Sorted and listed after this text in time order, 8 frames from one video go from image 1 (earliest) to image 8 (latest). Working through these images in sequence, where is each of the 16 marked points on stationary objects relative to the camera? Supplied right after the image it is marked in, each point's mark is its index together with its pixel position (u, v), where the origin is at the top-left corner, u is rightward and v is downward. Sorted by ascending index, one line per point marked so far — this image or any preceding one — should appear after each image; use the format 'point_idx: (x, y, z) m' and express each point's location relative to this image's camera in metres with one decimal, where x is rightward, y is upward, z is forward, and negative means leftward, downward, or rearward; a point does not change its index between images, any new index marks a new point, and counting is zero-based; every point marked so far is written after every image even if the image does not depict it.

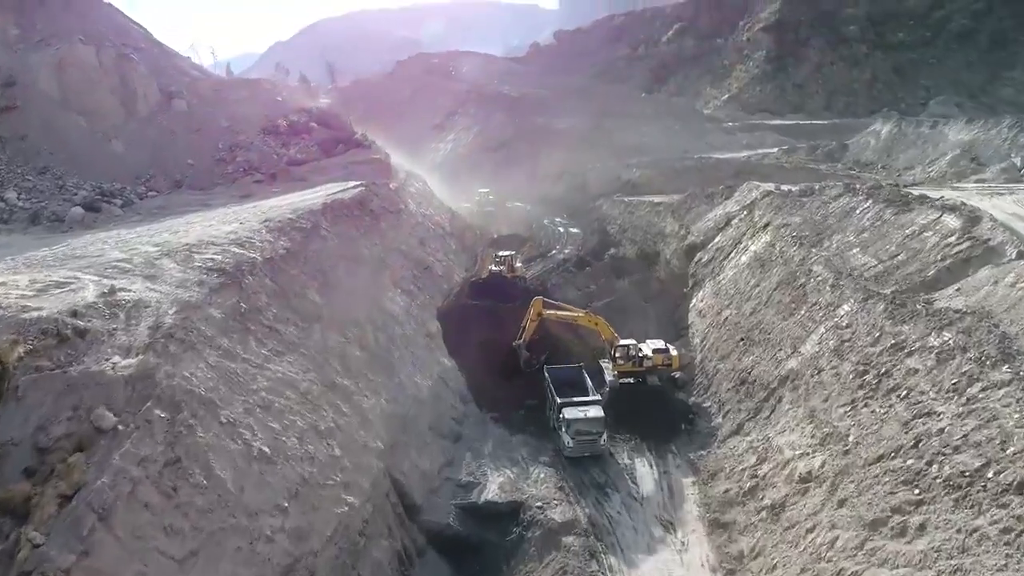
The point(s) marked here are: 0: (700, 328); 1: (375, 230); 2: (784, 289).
0: (+4.8, -1.0, +19.6) m
1: (-3.6, +1.5, +19.7) m
2: (+5.9, 0.0, +16.6) m
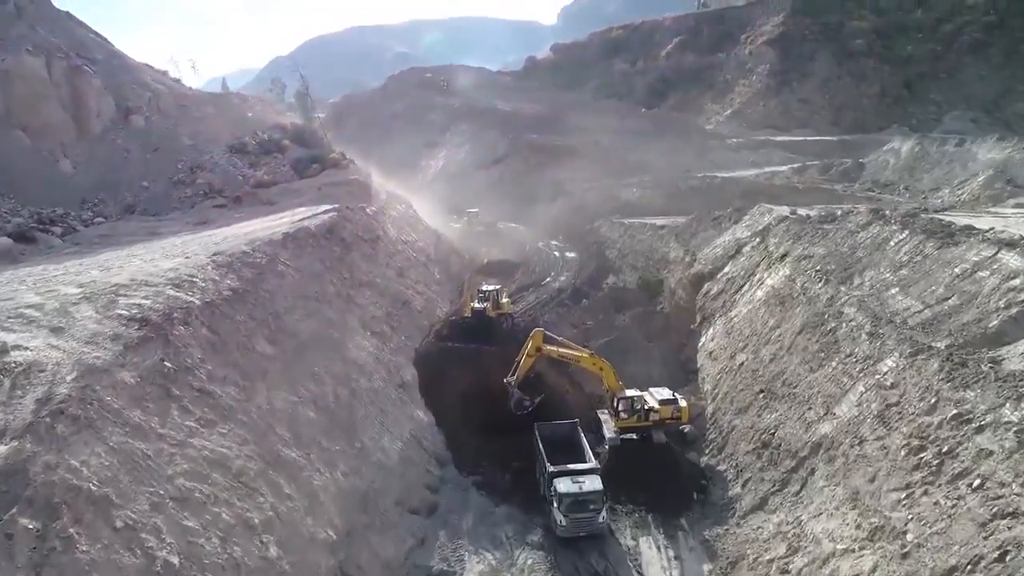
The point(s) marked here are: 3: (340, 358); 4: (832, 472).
0: (+4.5, -1.9, +17.4) m
1: (-3.9, +0.6, +17.5) m
2: (+5.6, -0.9, +14.4) m
3: (-3.2, -1.3, +14.3) m
4: (+4.8, -2.7, +11.4) m
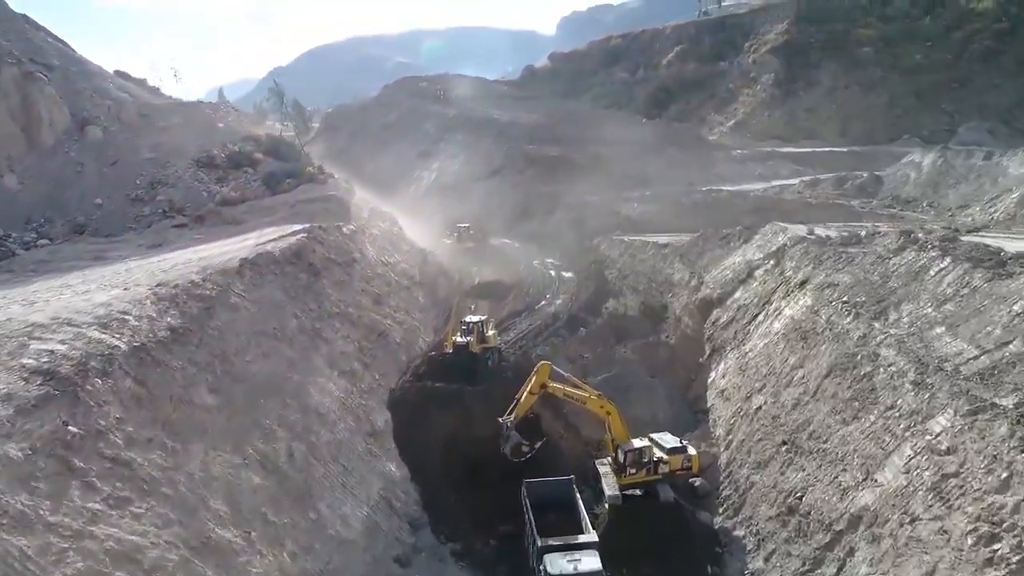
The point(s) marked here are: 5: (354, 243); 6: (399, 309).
0: (+4.2, -2.6, +15.4) m
1: (-4.1, -0.1, +15.6) m
2: (+5.4, -1.5, +12.5) m
3: (-3.5, -1.9, +12.4) m
4: (+4.5, -3.3, +9.4) m
5: (-4.0, +1.2, +19.4) m
6: (-2.8, -0.5, +18.9) m
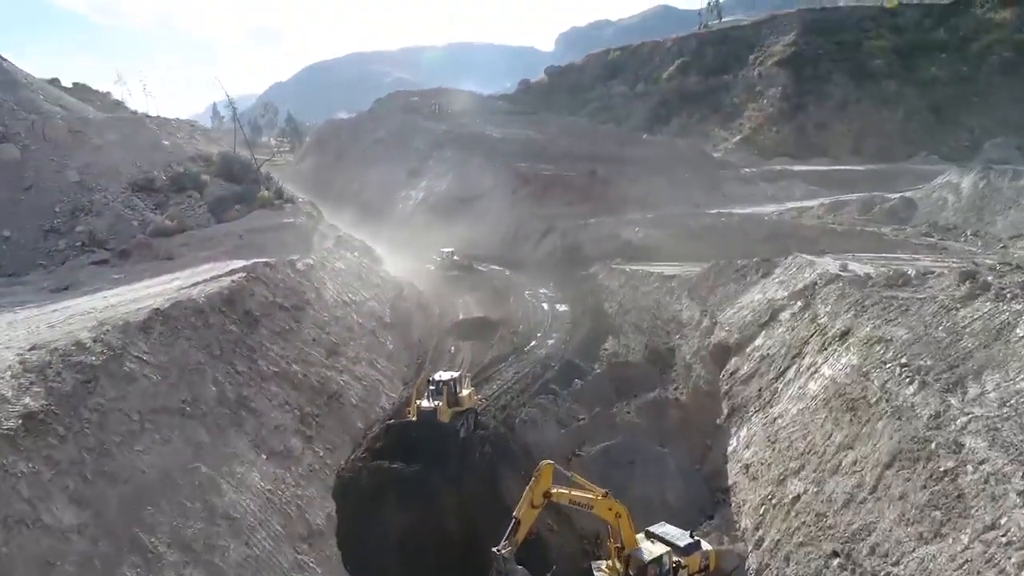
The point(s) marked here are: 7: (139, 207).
0: (+3.9, -3.5, +12.5) m
1: (-4.5, -1.0, +12.8) m
2: (+5.0, -2.3, +9.6) m
3: (-3.9, -2.8, +9.5) m
4: (+4.1, -4.1, +6.5) m
5: (-4.4, +0.2, +16.6) m
6: (-3.2, -1.5, +16.0) m
7: (-8.6, +1.9, +17.7) m
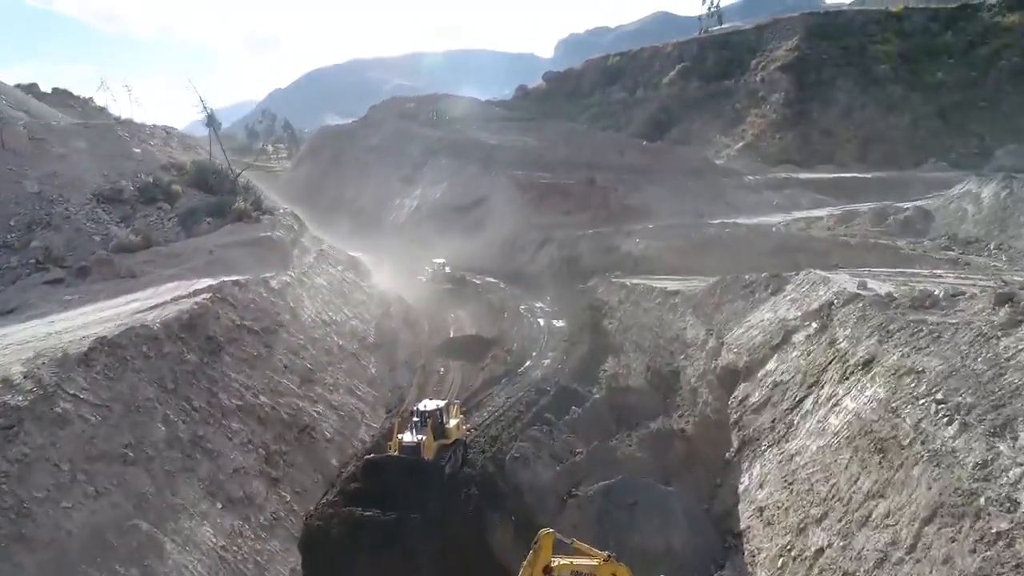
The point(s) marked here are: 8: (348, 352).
0: (+3.7, -3.8, +11.3) m
1: (-4.6, -1.3, +11.5) m
2: (+4.8, -2.7, +8.3) m
3: (-4.0, -3.1, +8.2) m
4: (+4.0, -4.4, +5.2) m
5: (-4.6, -0.2, +15.3) m
6: (-3.3, -1.9, +14.7) m
7: (-8.8, +1.5, +16.5) m
8: (-3.5, -1.4, +16.2) m
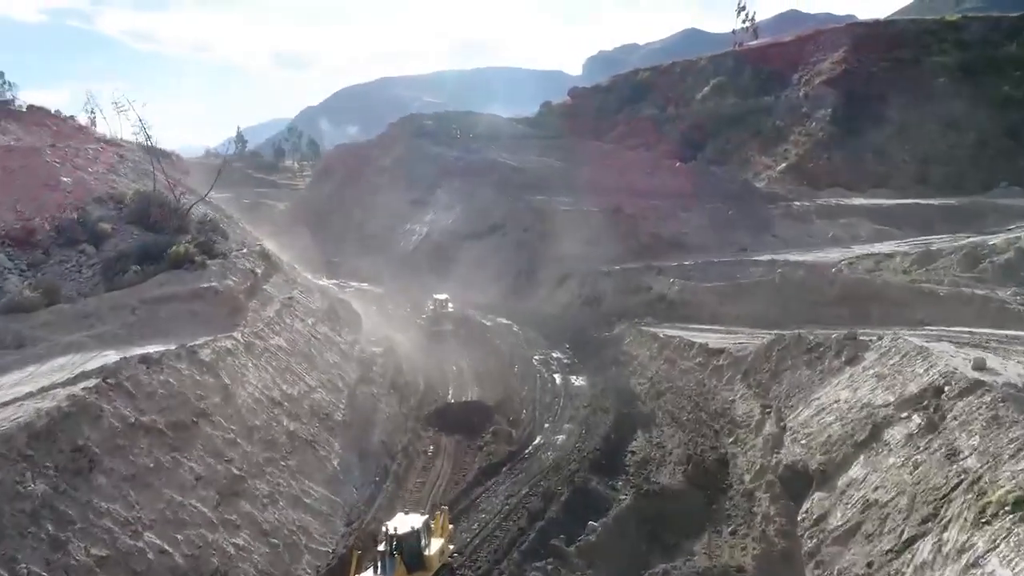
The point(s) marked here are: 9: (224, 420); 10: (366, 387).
0: (+3.5, -4.9, +7.4) m
1: (-4.8, -2.4, +8.0) m
2: (+4.5, -3.7, +4.4) m
3: (-4.3, -4.1, +4.7) m
4: (+3.6, -5.4, +1.3) m
5: (-4.6, -1.4, +11.8) m
6: (-3.4, -3.0, +11.1) m
7: (-8.8, +0.3, +13.2) m
8: (-3.5, -2.5, +12.7) m
9: (-4.3, -1.9, +11.4) m
10: (-3.1, -2.2, +16.3) m
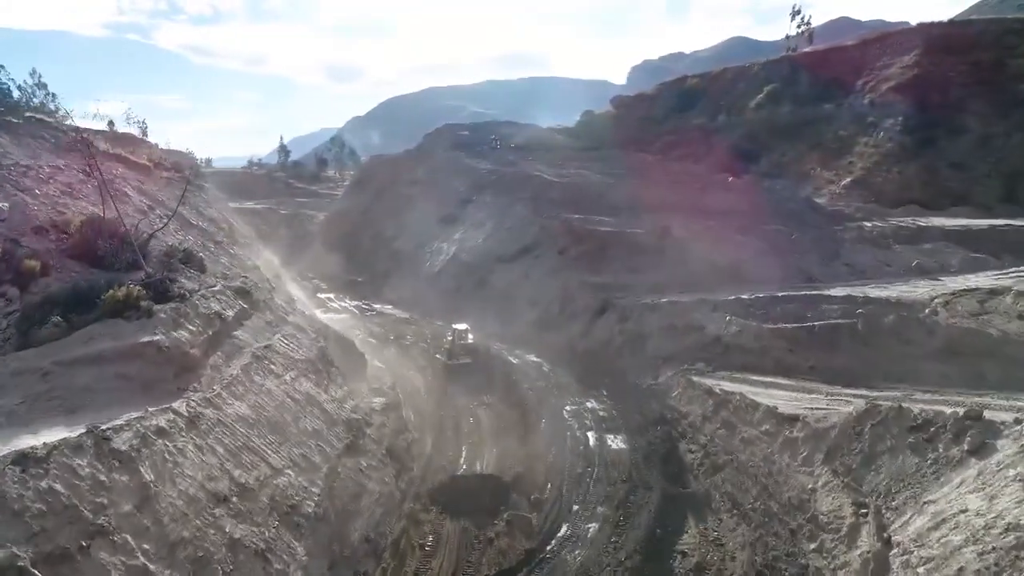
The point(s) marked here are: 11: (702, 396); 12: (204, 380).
0: (+3.3, -5.8, +4.0) m
1: (-4.9, -3.1, +5.1) m
2: (+4.2, -4.5, +1.0) m
3: (-4.6, -4.8, +1.8) m
4: (+3.0, -6.1, -2.0) m
5: (-4.5, -2.2, +8.9) m
6: (-3.3, -3.8, +8.2) m
7: (-8.6, -0.4, +10.5) m
8: (-3.3, -3.3, +9.7) m
9: (-4.2, -2.7, +8.5) m
10: (-2.7, -3.0, +13.4) m
11: (+4.2, -2.4, +16.9) m
12: (-4.7, -1.4, +11.8) m
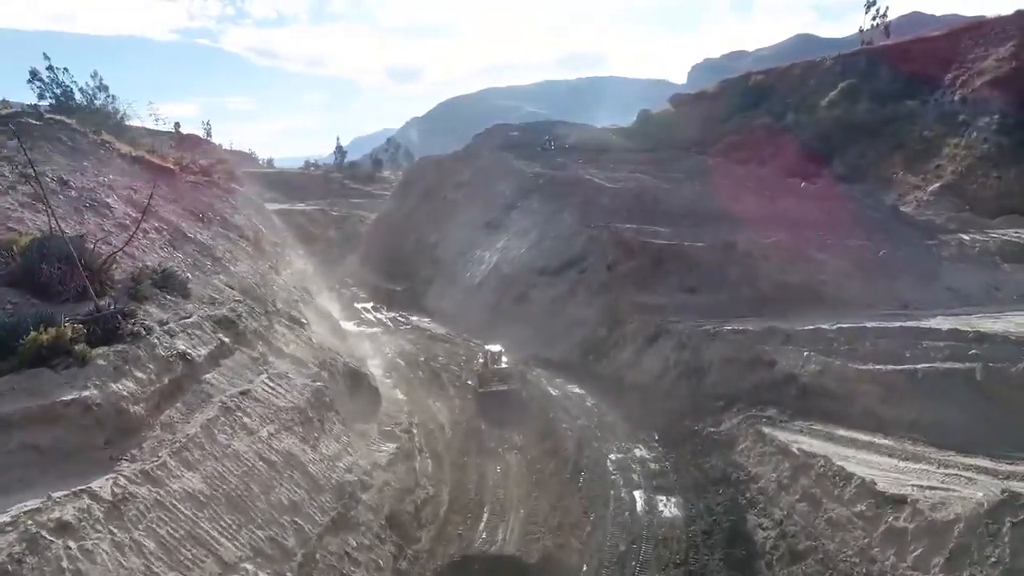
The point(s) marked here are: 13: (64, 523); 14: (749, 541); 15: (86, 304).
0: (+2.9, -6.4, +1.1) m
1: (-5.2, -3.7, +2.8) m
2: (+3.6, -5.1, -1.9) m
3: (-5.2, -5.3, -0.6) m
4: (+2.2, -6.7, -4.9) m
5: (-4.5, -2.7, +6.6) m
6: (-3.4, -4.4, +5.8) m
7: (-8.4, -0.9, +8.5) m
8: (-3.3, -3.9, +7.3) m
9: (-4.2, -3.3, +6.1) m
10: (-2.4, -3.6, +10.9) m
11: (+4.8, -3.0, +13.8) m
12: (-4.4, -1.9, +9.5) m
13: (-4.4, -2.3, +7.6) m
14: (+3.8, -4.1, +12.1) m
15: (-6.2, -0.1, +11.1) m
